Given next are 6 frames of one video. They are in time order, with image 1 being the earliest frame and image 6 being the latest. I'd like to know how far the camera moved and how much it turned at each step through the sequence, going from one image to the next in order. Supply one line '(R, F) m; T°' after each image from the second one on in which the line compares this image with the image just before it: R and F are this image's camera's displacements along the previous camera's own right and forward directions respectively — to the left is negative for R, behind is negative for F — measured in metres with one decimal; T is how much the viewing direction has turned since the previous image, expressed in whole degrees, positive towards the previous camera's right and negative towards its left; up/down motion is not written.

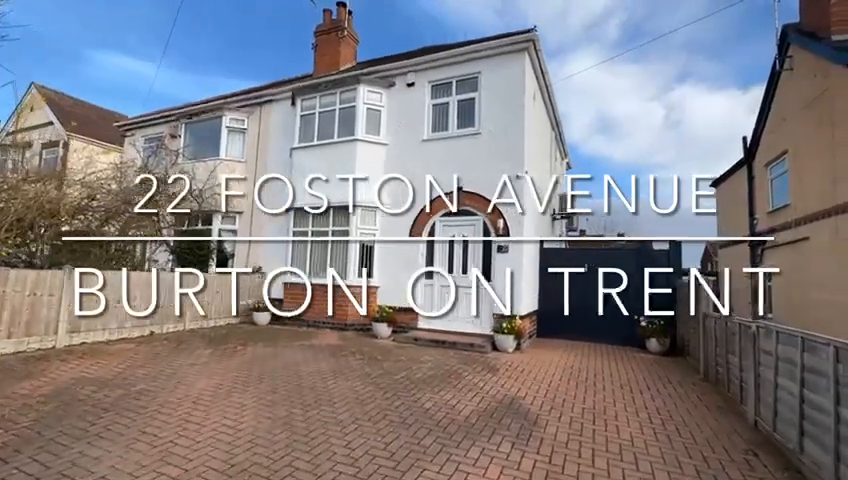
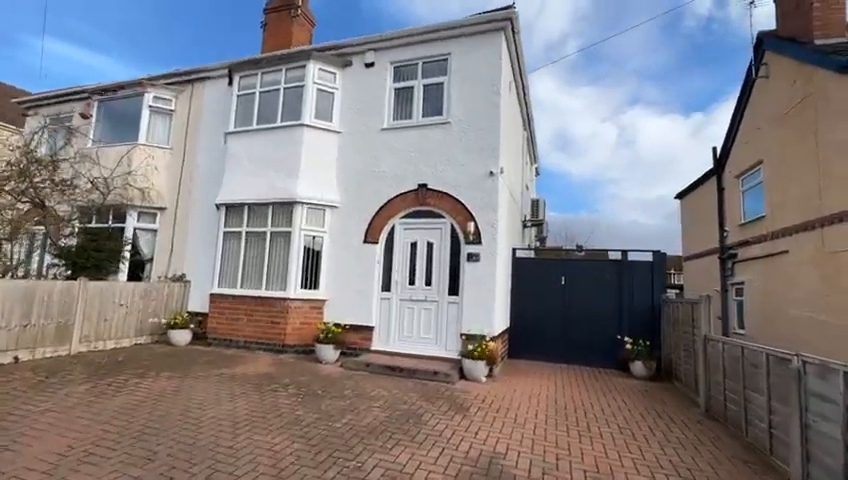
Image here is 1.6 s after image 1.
(+0.1, +1.7) m; +5°
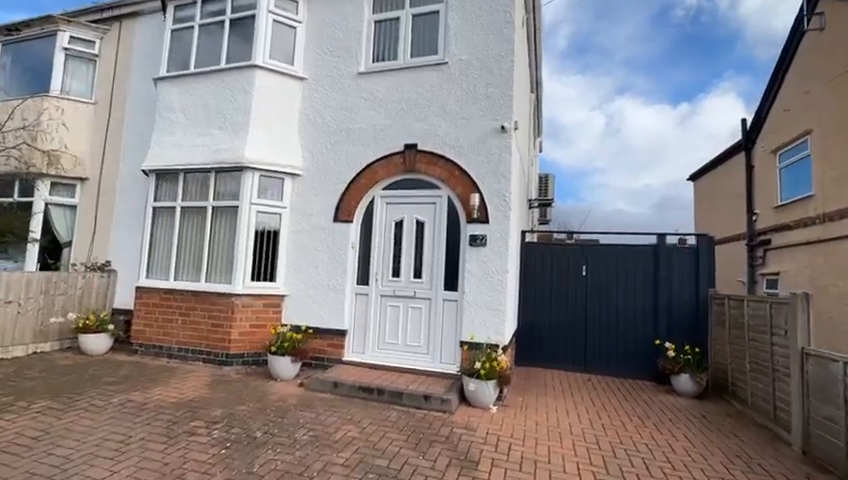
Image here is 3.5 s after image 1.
(0.0, +2.2) m; +2°
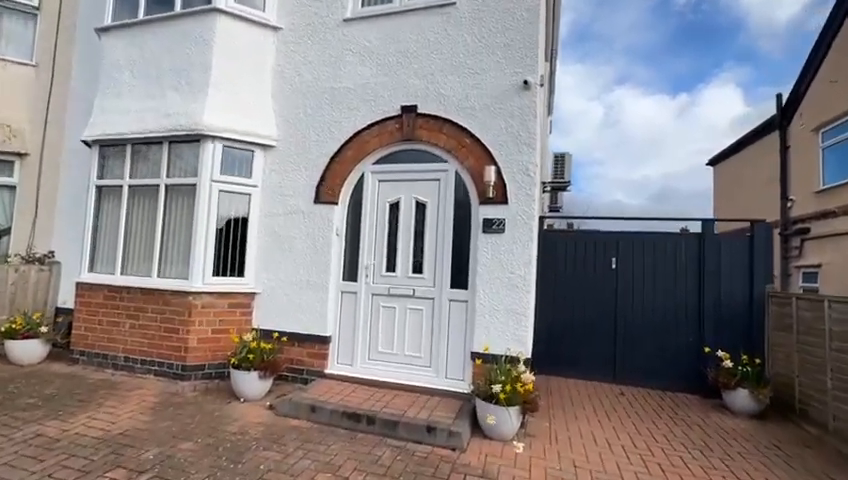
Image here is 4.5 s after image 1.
(-0.1, +1.4) m; 0°
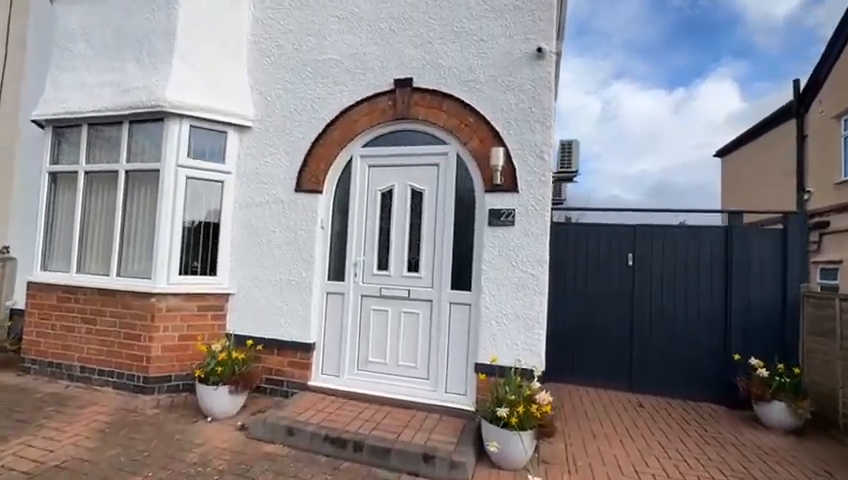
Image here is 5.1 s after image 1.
(0.0, +0.7) m; 0°
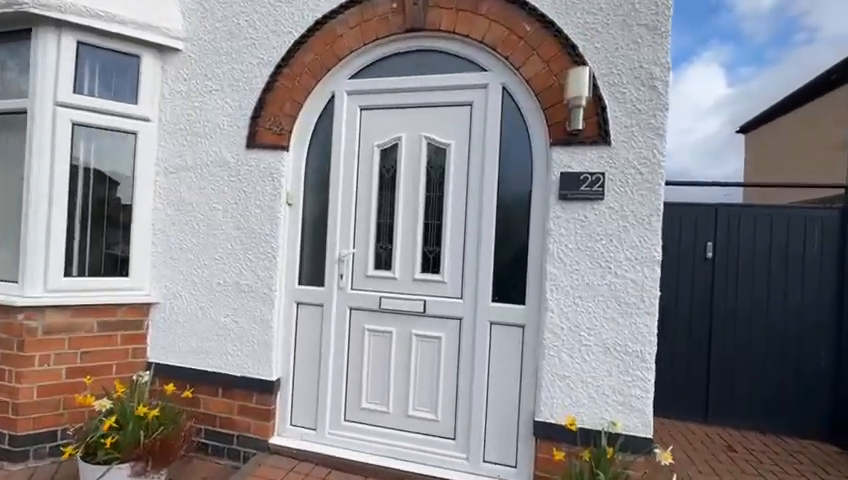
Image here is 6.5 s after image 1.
(-0.3, +1.8) m; +2°
